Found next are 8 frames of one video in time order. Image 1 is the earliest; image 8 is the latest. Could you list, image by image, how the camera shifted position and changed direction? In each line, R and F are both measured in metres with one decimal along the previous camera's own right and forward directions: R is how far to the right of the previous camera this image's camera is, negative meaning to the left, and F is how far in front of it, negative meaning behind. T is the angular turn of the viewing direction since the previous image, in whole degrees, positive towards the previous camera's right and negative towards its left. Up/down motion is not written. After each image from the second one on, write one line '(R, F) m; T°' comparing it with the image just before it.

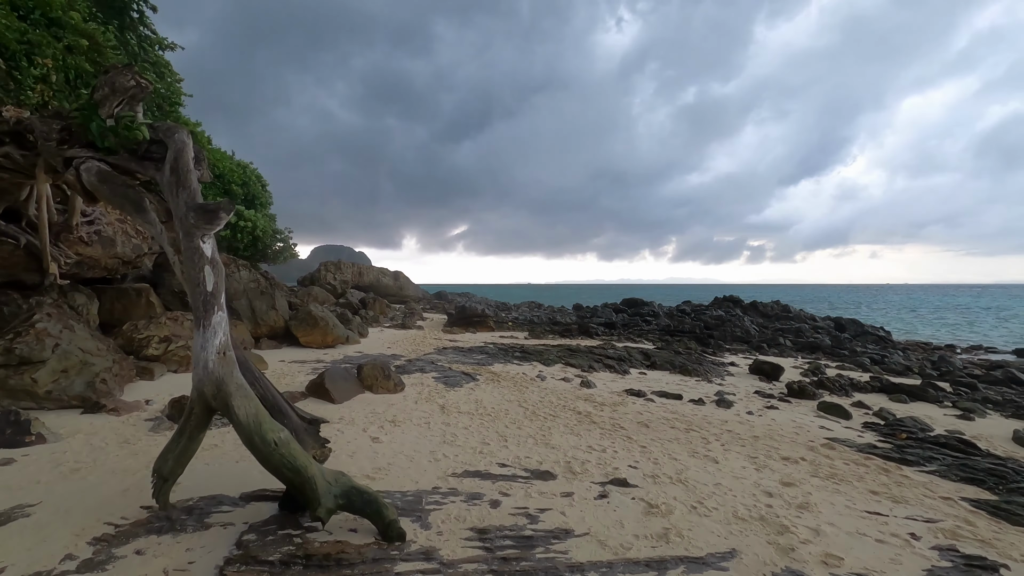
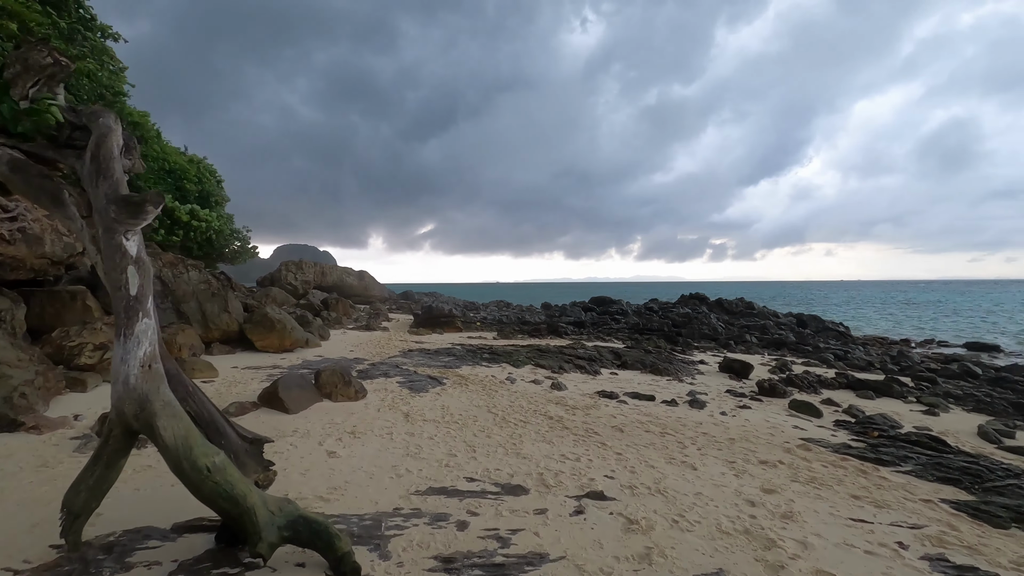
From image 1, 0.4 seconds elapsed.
(0.0, +0.5) m; +3°
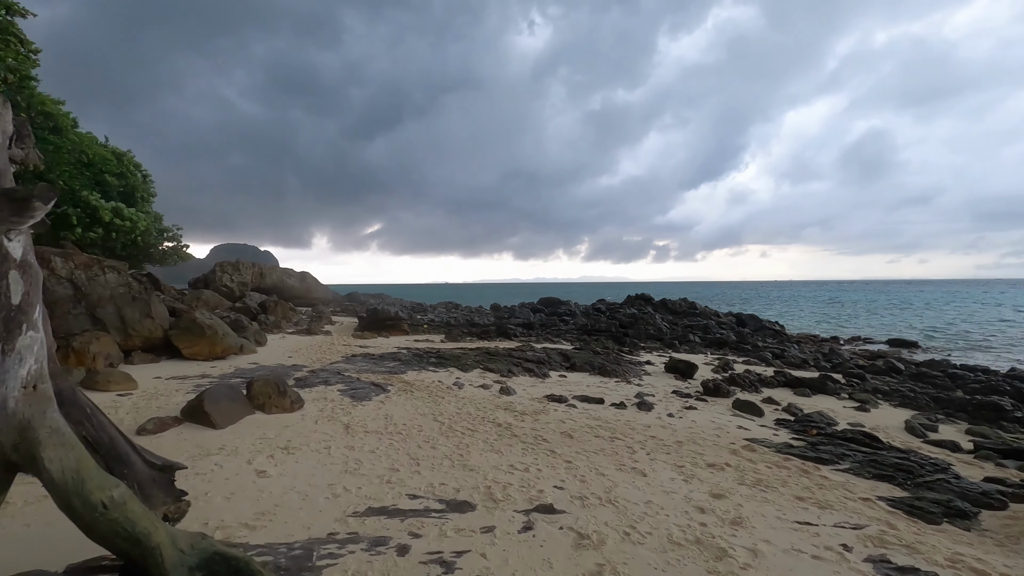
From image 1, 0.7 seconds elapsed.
(0.0, +0.3) m; +5°
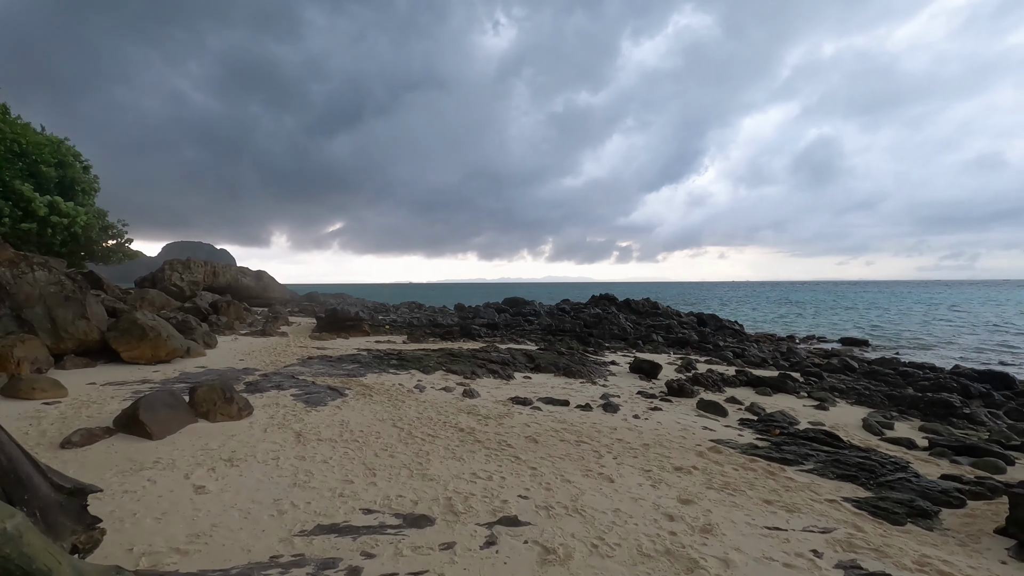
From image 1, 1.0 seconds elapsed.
(0.0, +0.3) m; +4°
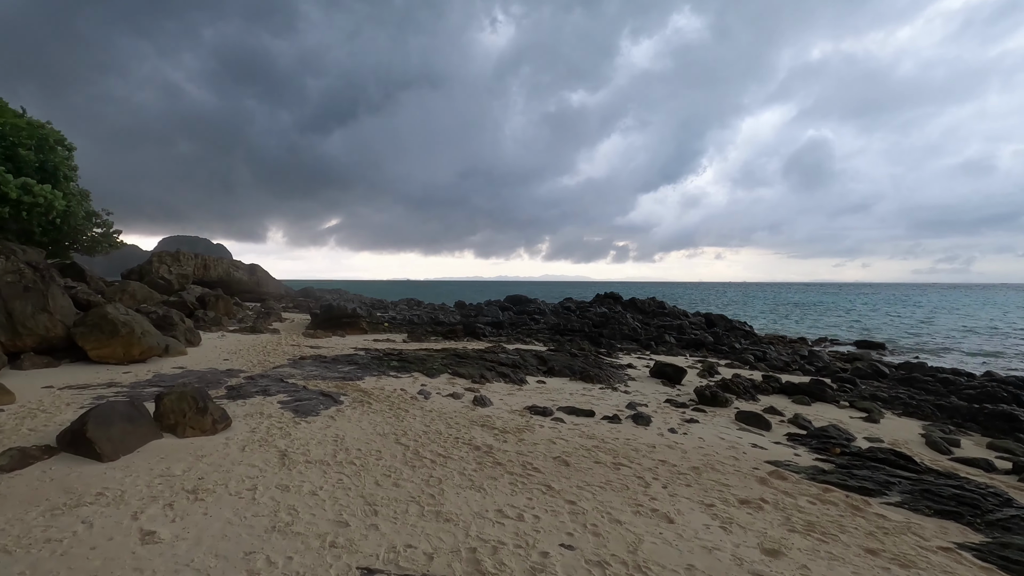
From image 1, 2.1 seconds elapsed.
(-0.4, +1.4) m; 0°
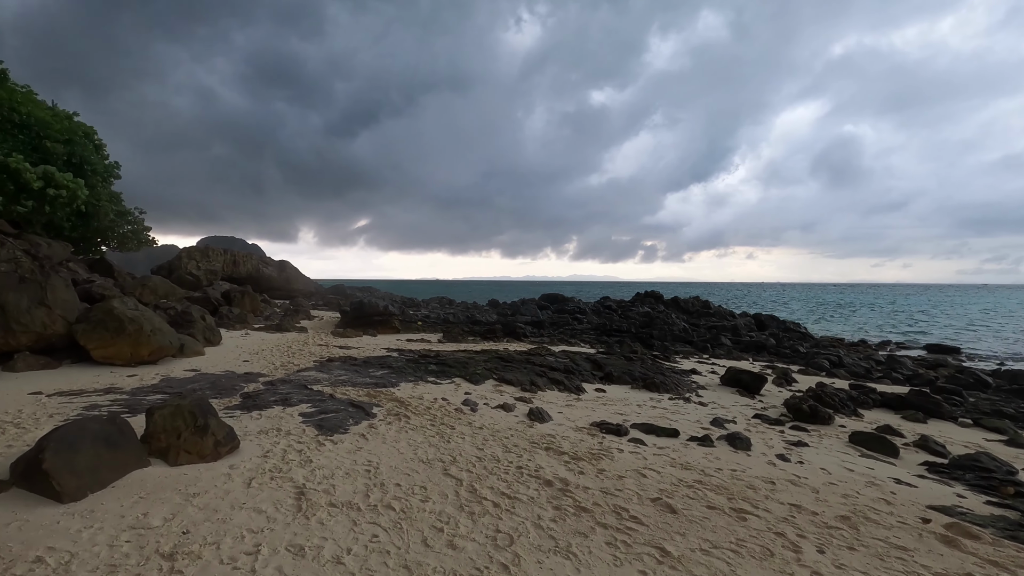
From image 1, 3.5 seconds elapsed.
(-0.6, +1.8) m; -3°
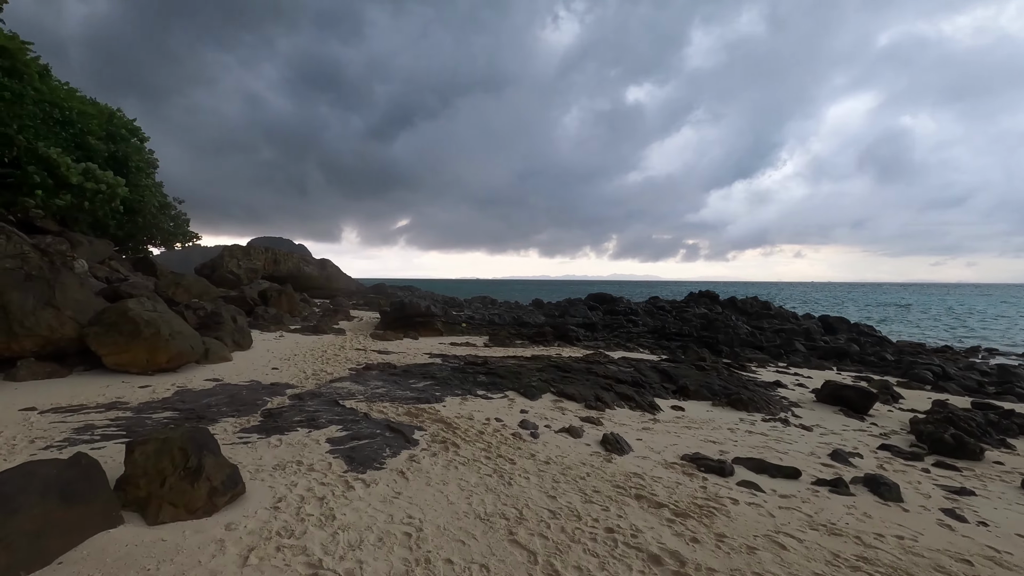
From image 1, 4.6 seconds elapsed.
(-0.4, +1.7) m; -4°
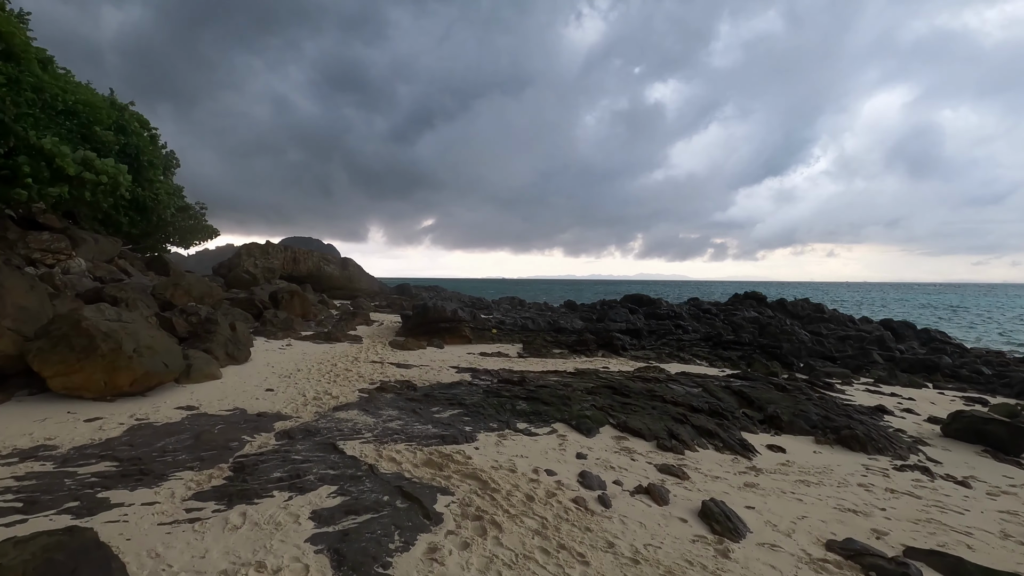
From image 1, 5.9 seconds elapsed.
(-0.4, +2.2) m; -3°
